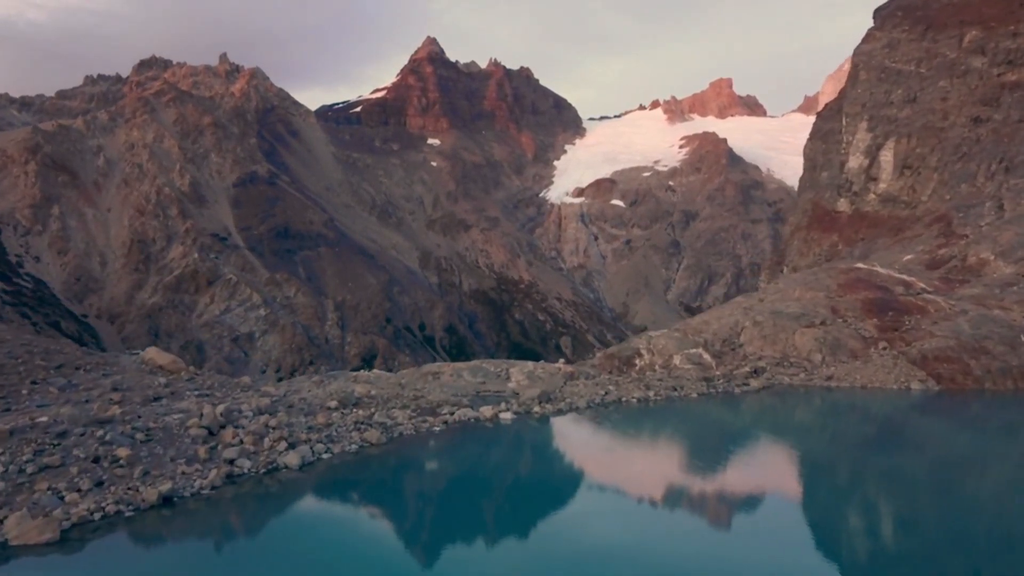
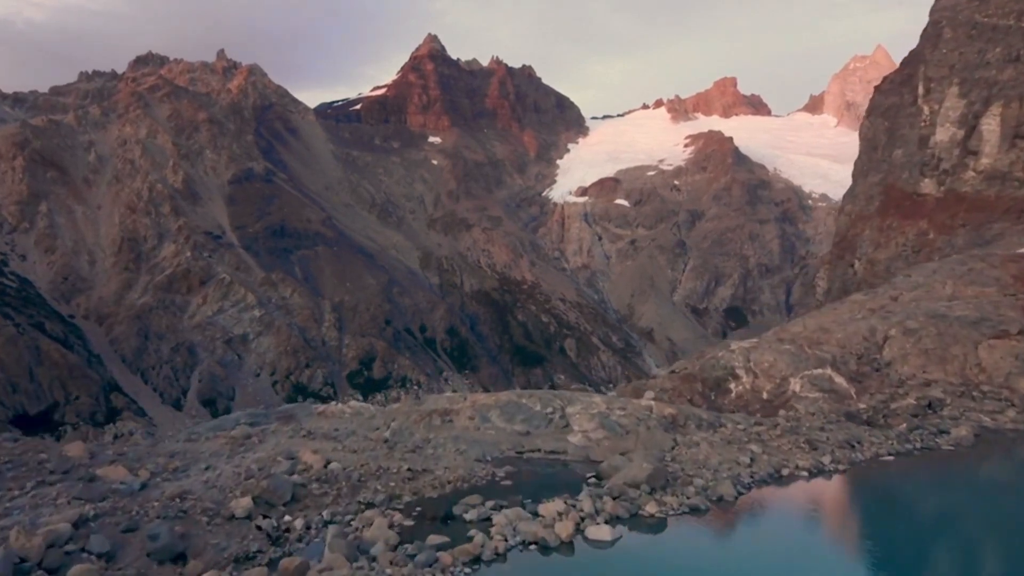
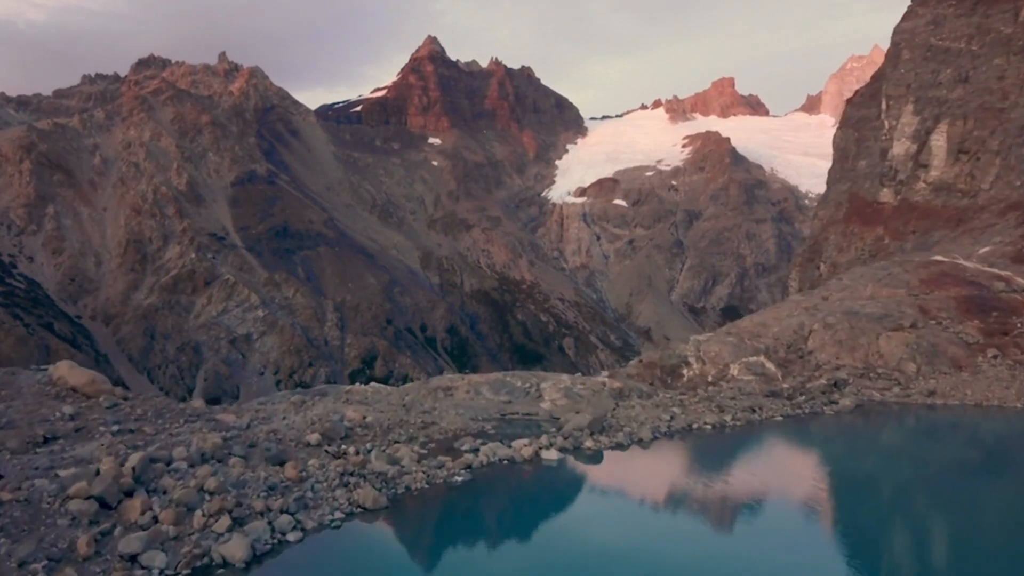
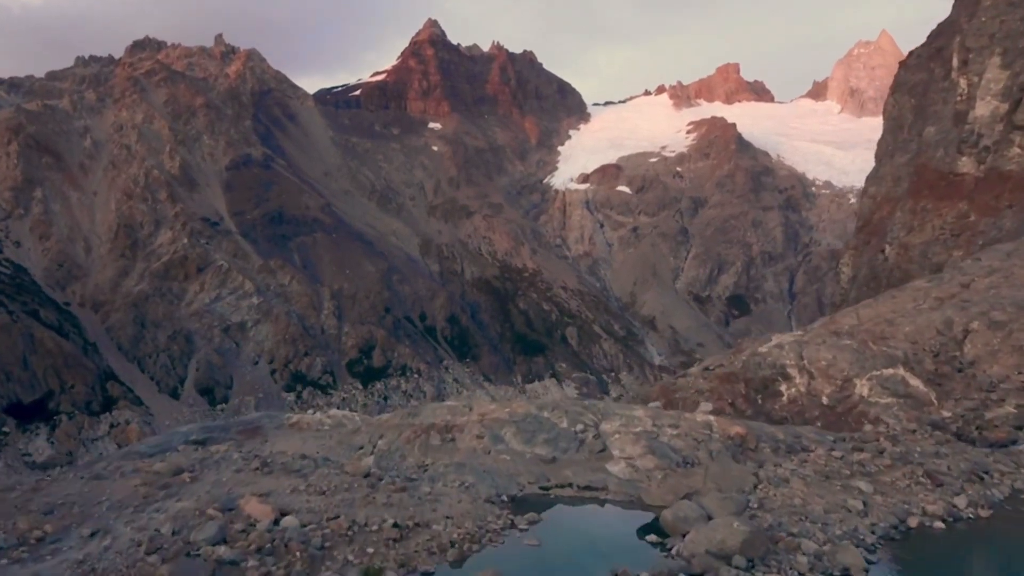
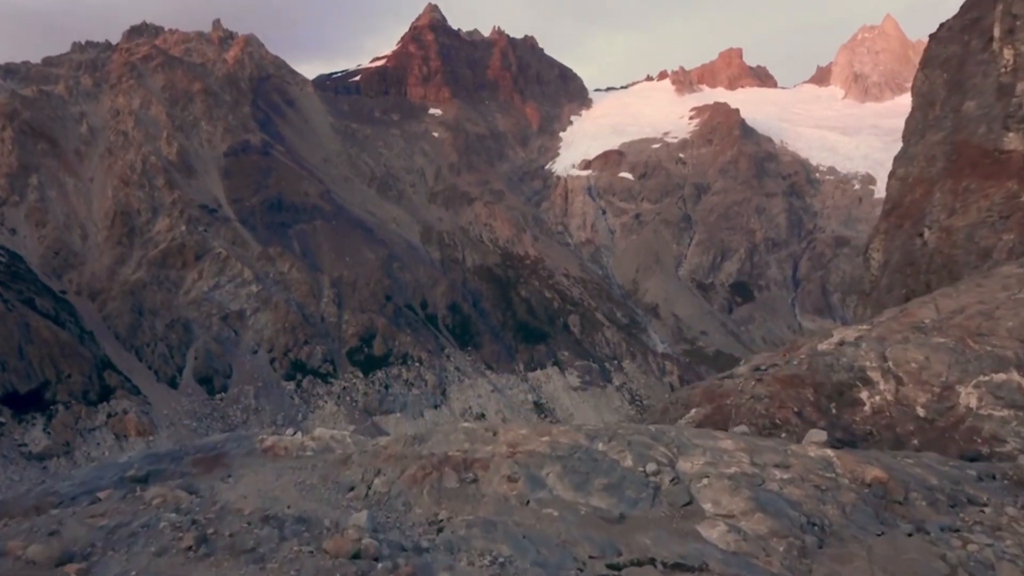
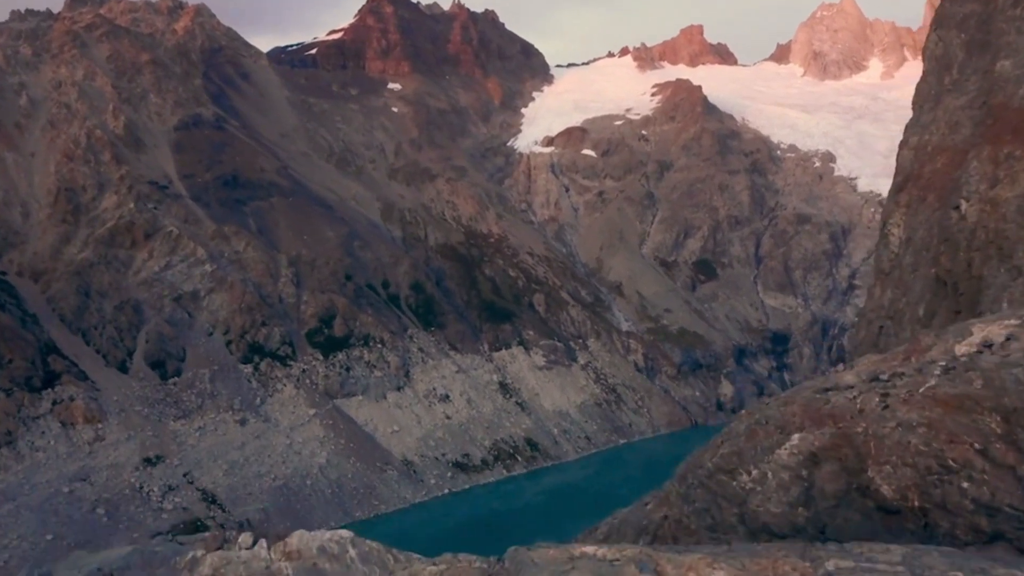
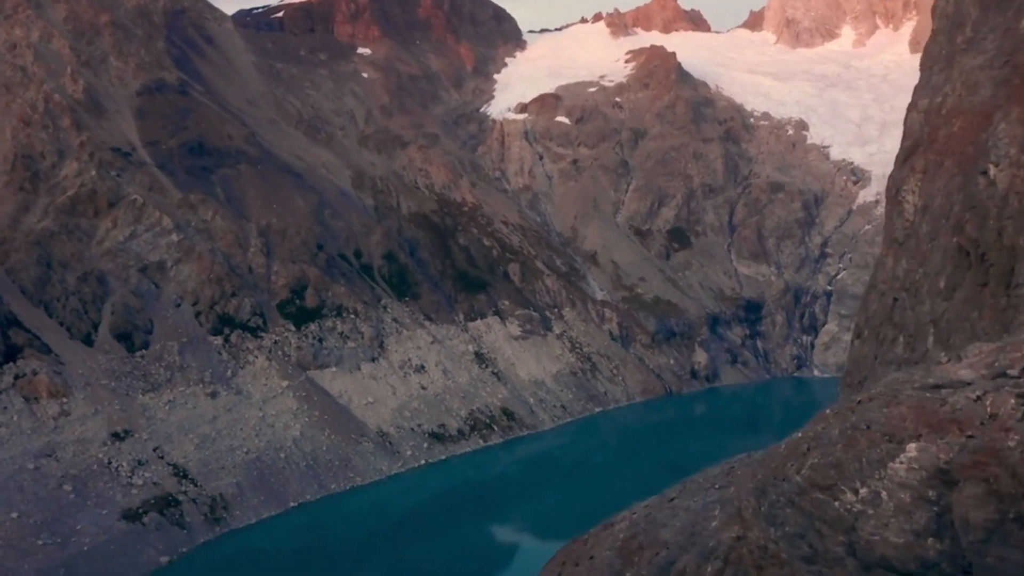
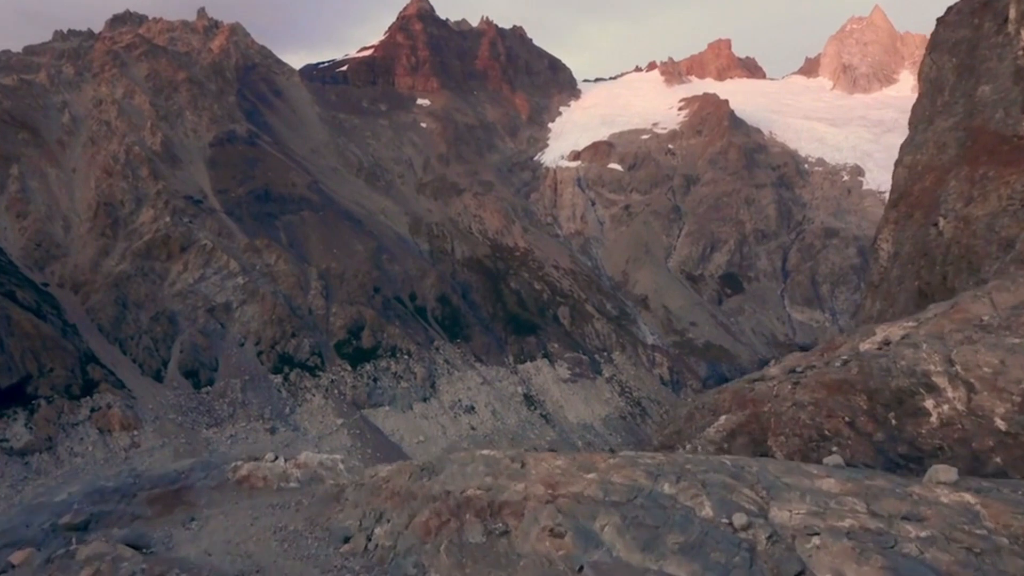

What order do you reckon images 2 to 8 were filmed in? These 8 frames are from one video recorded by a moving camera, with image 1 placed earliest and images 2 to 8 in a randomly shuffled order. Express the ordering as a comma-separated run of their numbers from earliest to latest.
3, 2, 4, 5, 8, 6, 7
